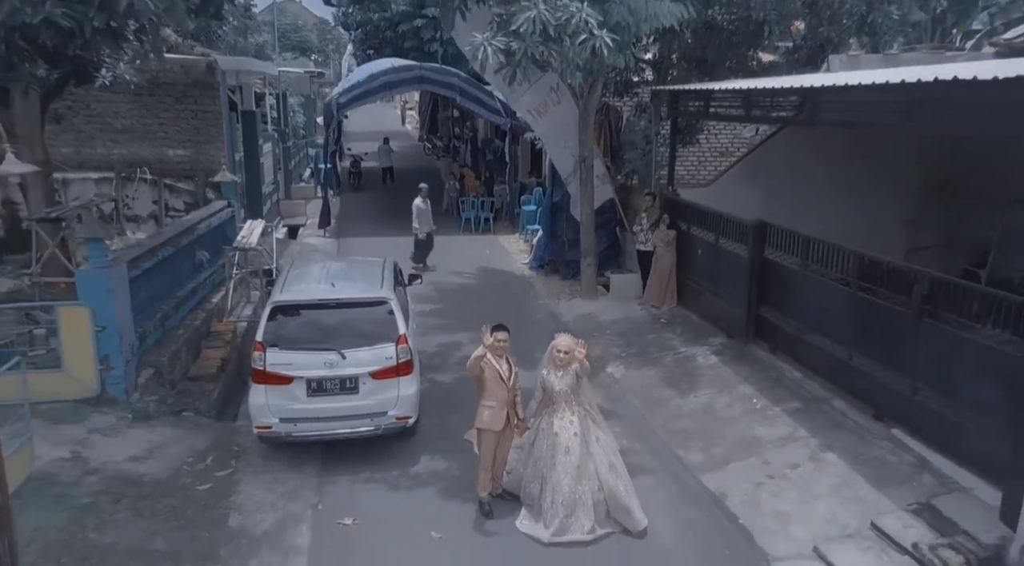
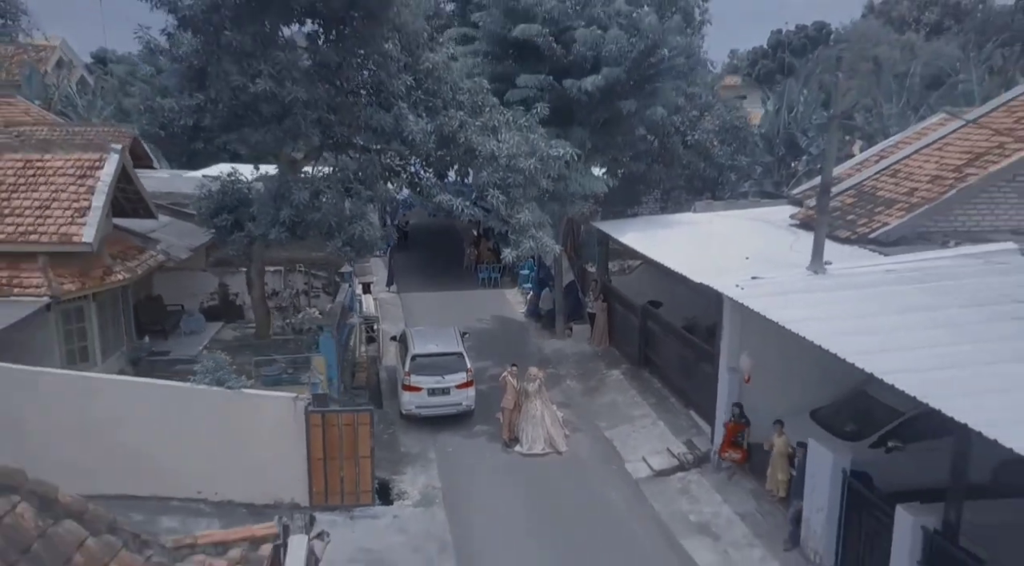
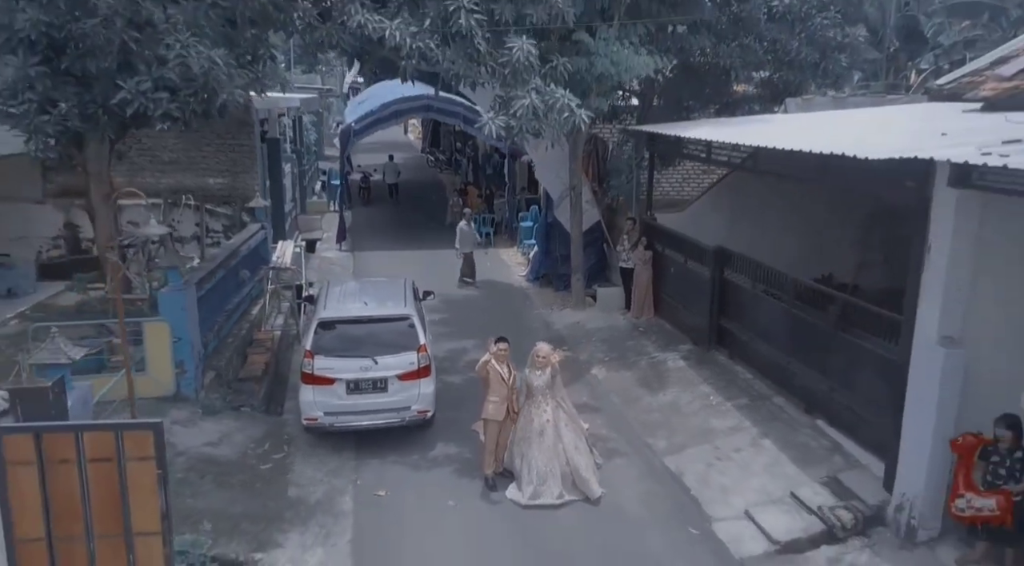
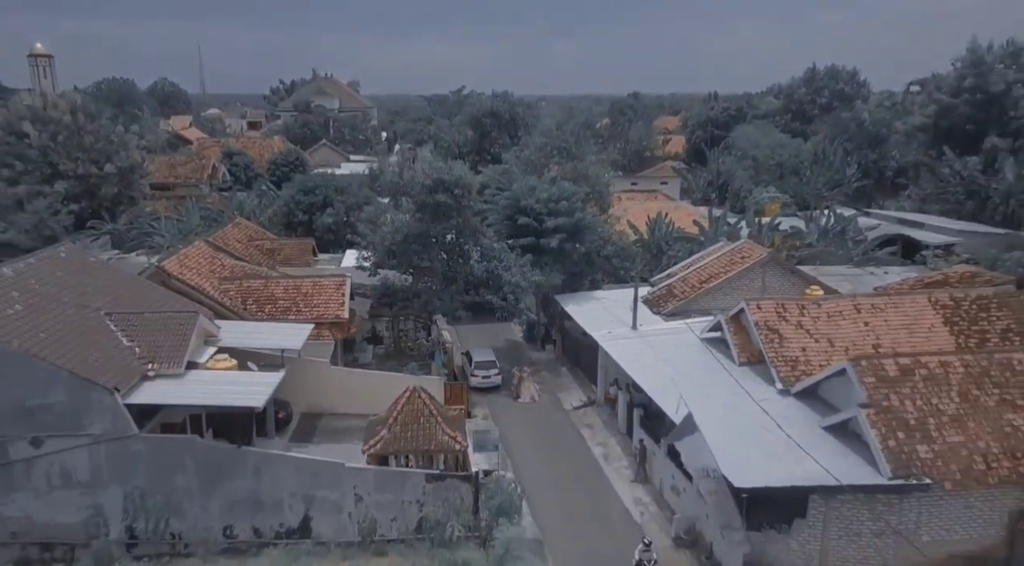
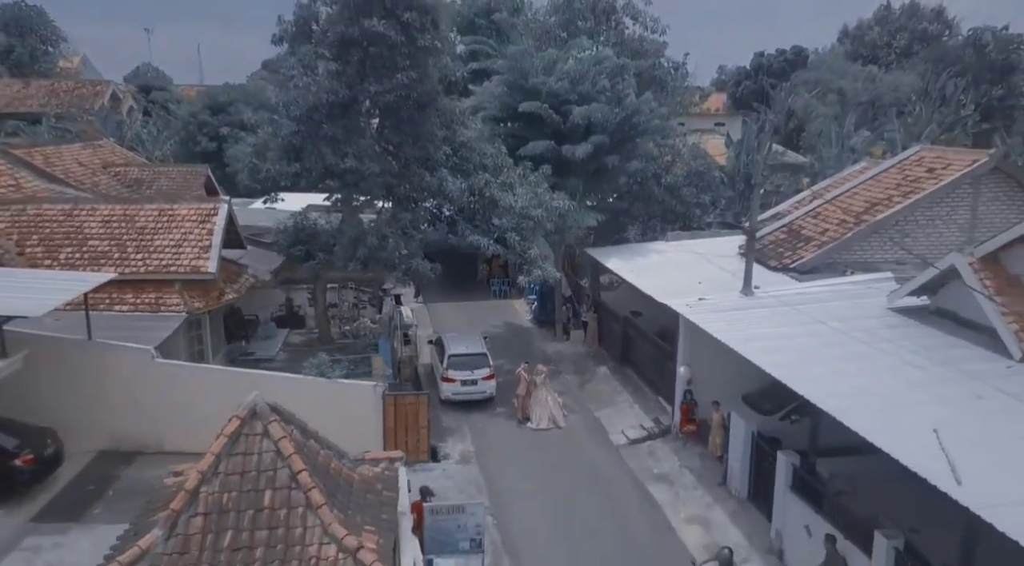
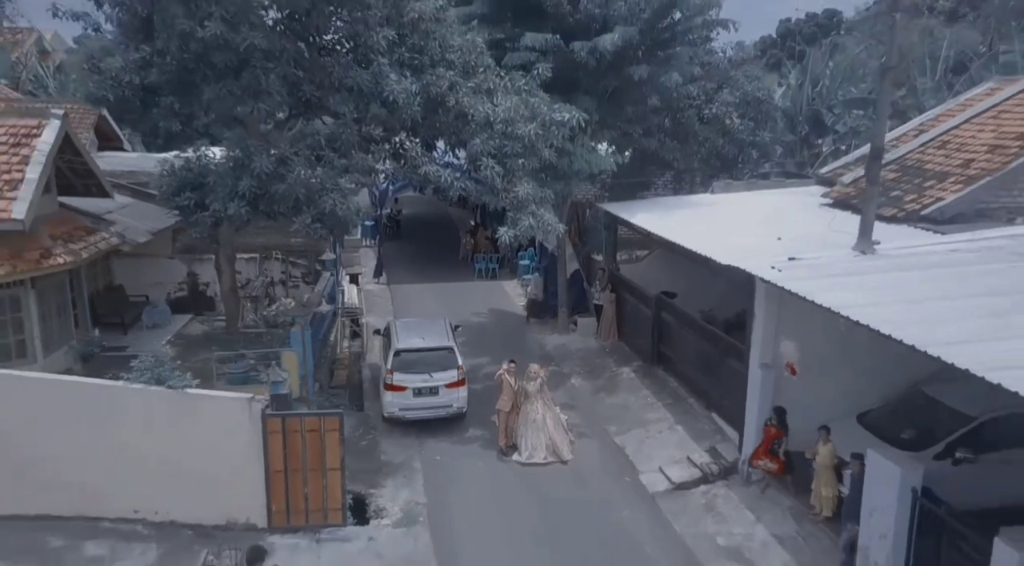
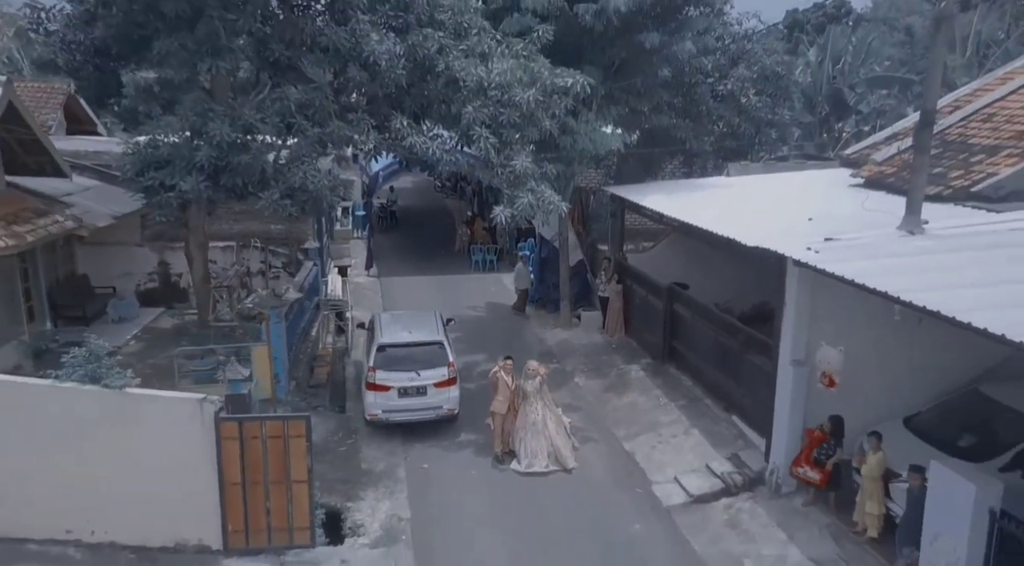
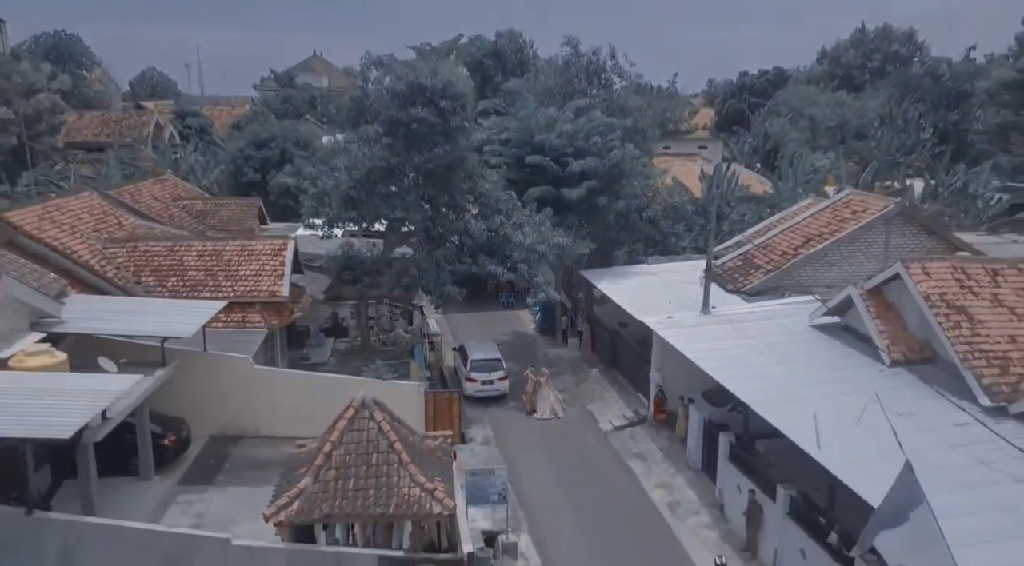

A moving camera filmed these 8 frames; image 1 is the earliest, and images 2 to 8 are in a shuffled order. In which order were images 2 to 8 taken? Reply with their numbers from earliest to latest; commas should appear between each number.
3, 7, 6, 2, 5, 8, 4
